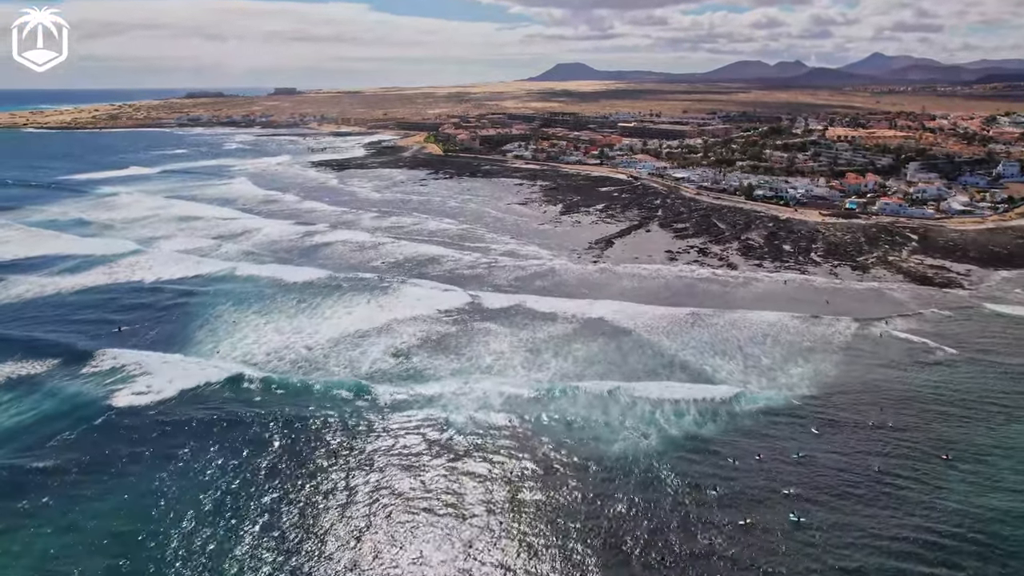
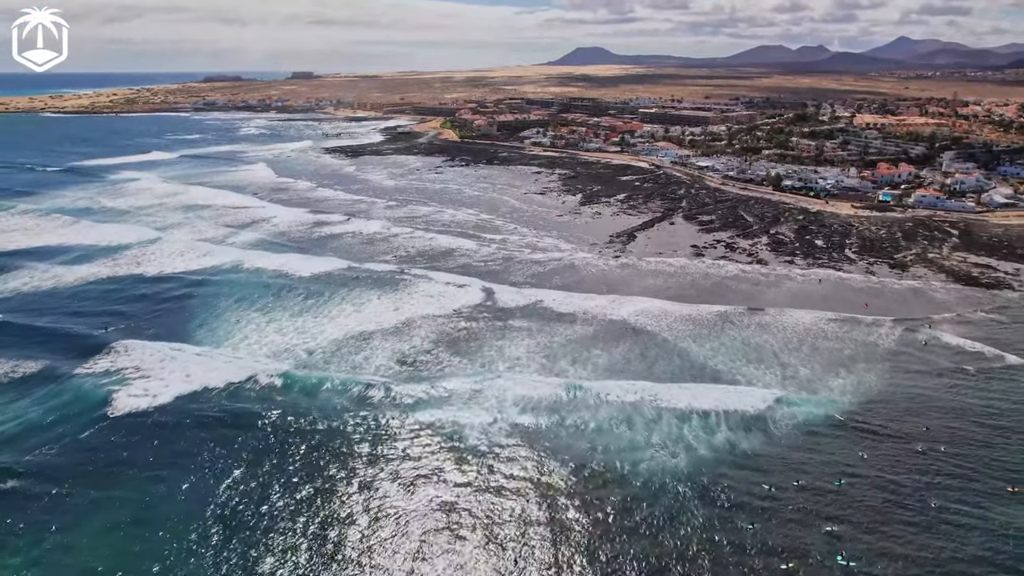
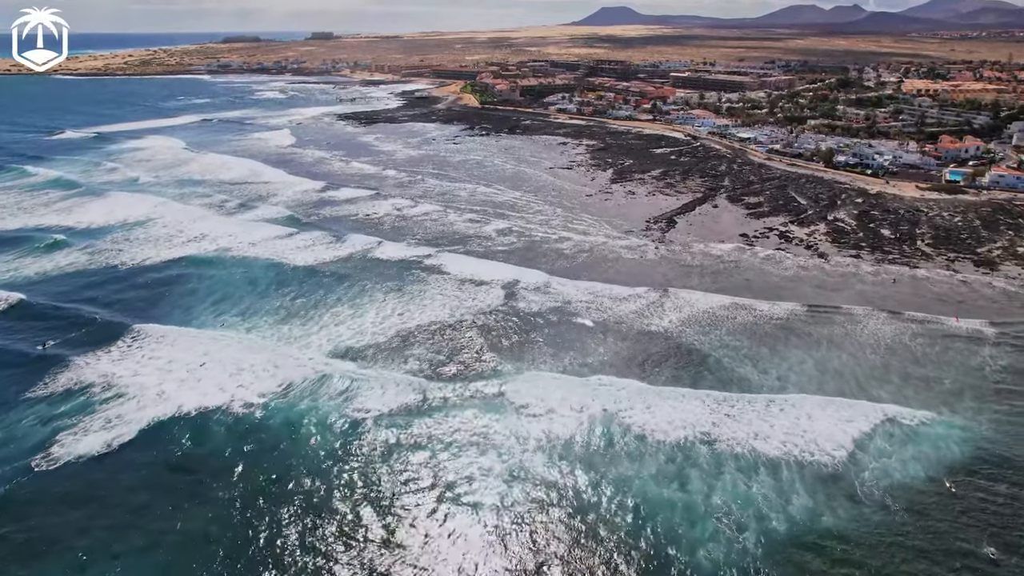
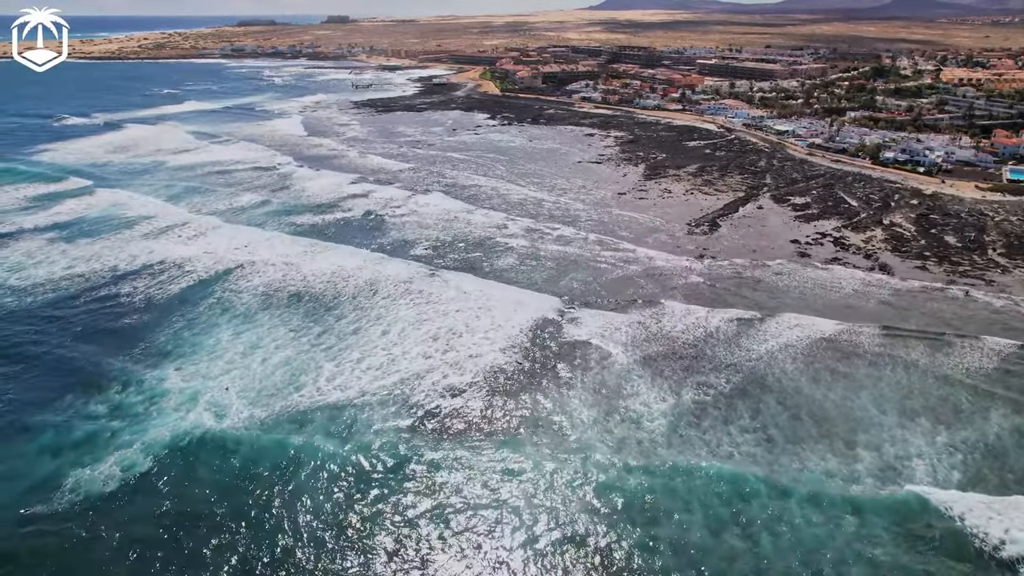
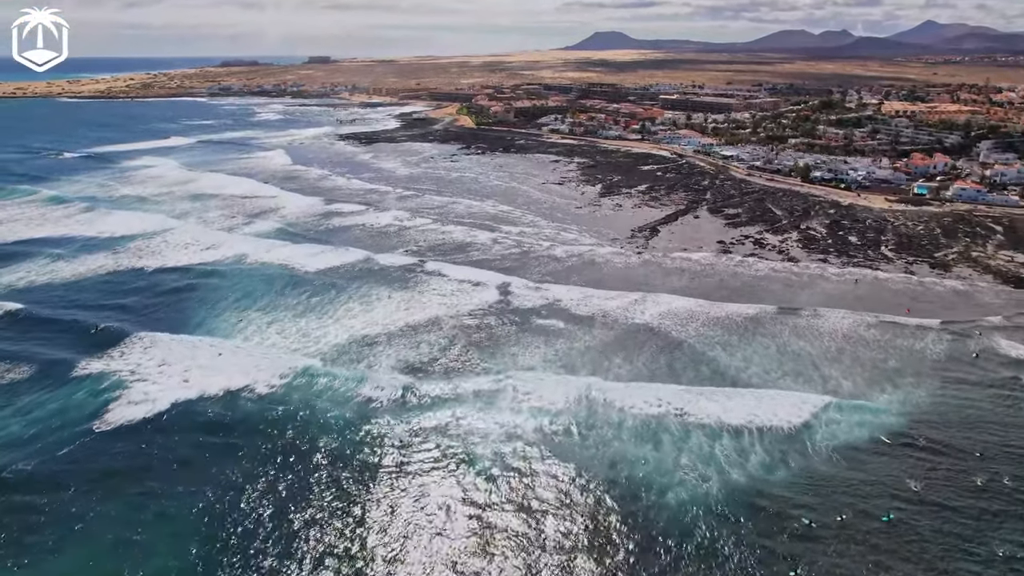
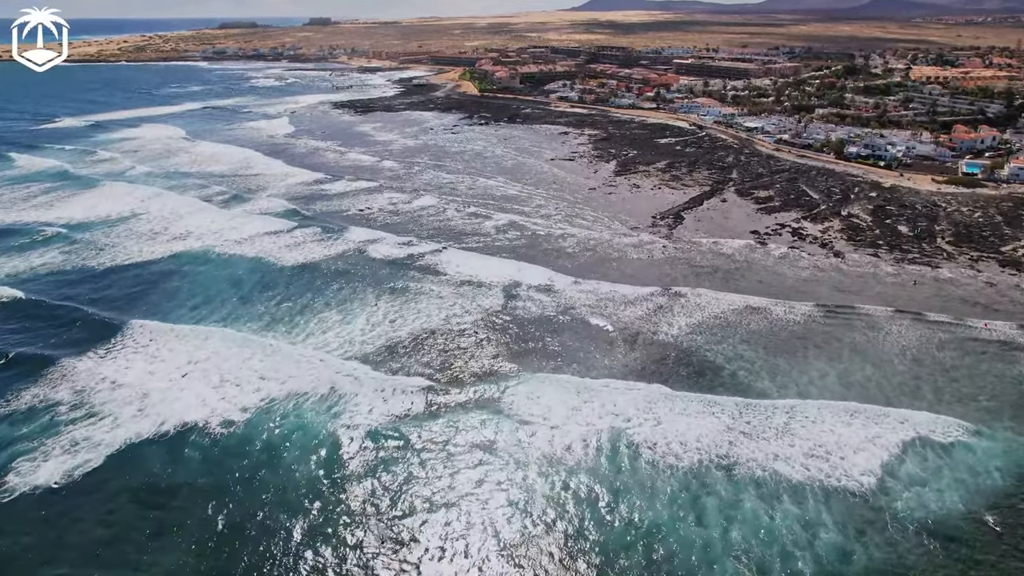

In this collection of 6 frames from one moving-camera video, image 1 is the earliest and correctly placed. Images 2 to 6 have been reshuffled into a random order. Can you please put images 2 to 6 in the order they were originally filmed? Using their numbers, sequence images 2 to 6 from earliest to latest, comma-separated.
2, 5, 3, 6, 4
